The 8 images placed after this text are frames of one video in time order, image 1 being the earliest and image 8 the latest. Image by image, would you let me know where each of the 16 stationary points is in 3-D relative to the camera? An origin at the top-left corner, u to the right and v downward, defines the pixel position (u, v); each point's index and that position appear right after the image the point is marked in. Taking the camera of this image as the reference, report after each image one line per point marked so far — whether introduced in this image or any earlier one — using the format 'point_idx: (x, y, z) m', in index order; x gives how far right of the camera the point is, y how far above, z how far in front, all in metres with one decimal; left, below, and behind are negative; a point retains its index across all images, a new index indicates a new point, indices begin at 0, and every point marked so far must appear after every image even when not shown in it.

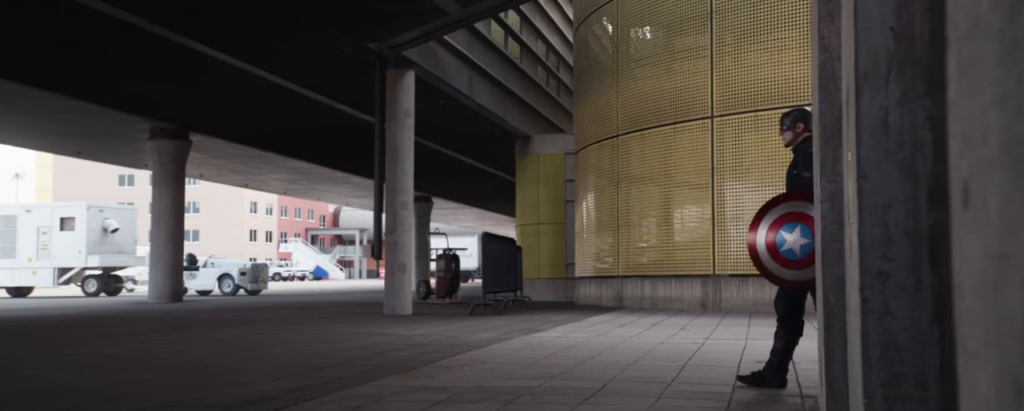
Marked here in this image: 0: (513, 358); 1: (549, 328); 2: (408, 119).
0: (0.0, -1.8, +8.9) m
1: (+0.6, -2.0, +12.7) m
2: (-2.3, +2.0, +17.3) m
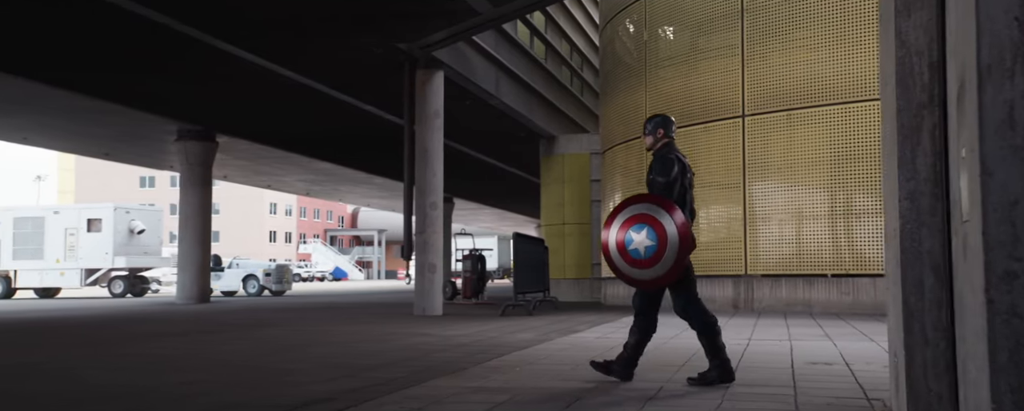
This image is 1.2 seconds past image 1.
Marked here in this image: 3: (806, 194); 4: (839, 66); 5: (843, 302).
0: (+0.6, -1.8, +8.9) m
1: (+1.2, -2.0, +12.6) m
2: (-1.7, +2.0, +17.3) m
3: (+6.5, +0.2, +16.8) m
4: (+7.1, +3.0, +16.6) m
5: (+7.1, -2.1, +16.2) m
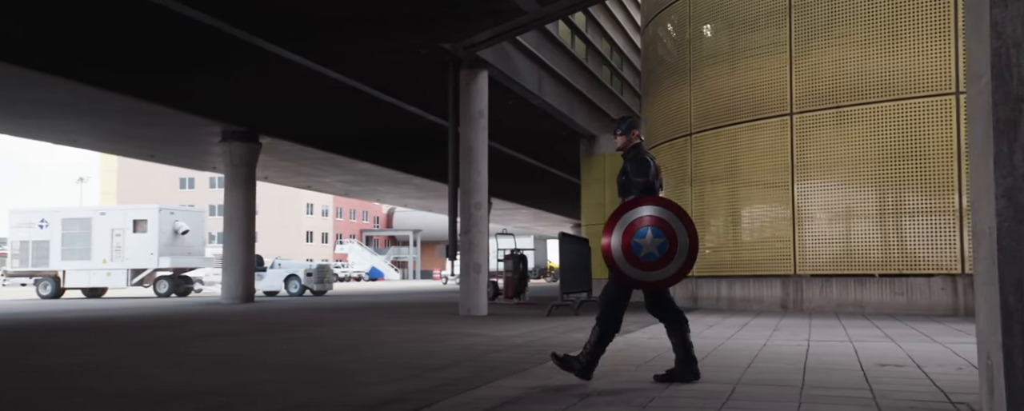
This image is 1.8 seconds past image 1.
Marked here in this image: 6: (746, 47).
0: (+1.3, -1.8, +8.8) m
1: (+2.1, -2.0, +12.5) m
2: (-0.7, +2.0, +17.2) m
3: (+7.4, +0.3, +16.5) m
4: (+8.0, +3.1, +16.3) m
5: (+8.0, -2.0, +15.9) m
6: (+5.6, +3.8, +18.3) m
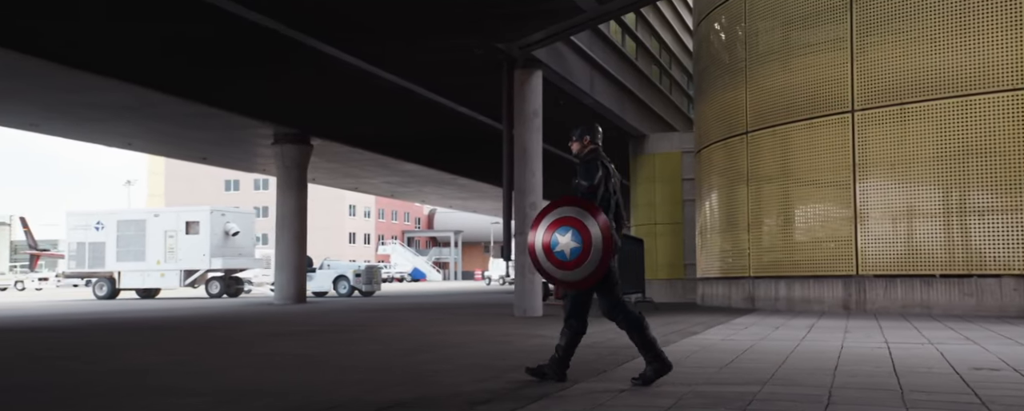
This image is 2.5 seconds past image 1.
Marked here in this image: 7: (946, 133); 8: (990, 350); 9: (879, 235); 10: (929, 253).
0: (+2.1, -1.8, +8.6) m
1: (+3.1, -2.0, +12.3) m
2: (+0.6, +2.0, +17.2) m
3: (+8.6, +0.3, +16.1) m
4: (+9.2, +3.1, +15.8) m
5: (+9.2, -2.0, +15.4) m
6: (+6.9, +3.8, +17.9) m
7: (+9.0, +1.5, +15.8) m
8: (+5.9, -1.8, +9.4) m
9: (+7.9, -0.7, +16.5) m
10: (+8.7, -1.0, +15.9) m
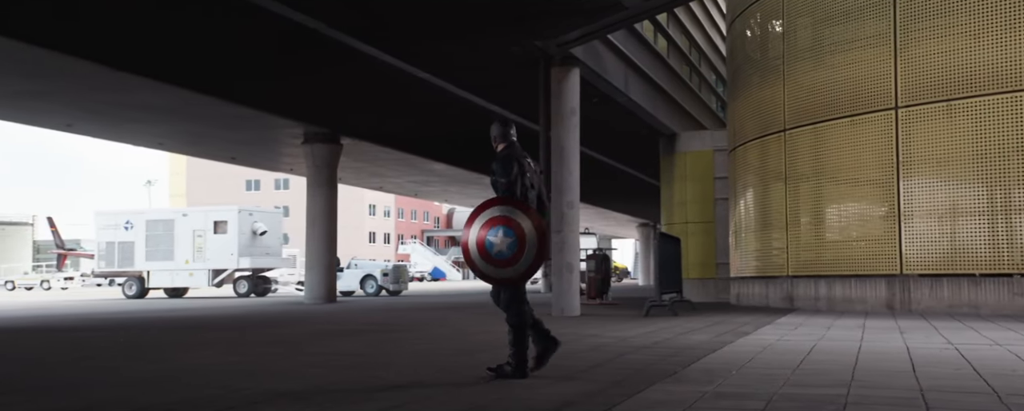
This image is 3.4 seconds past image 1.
0: (+2.9, -1.7, +8.5) m
1: (+3.9, -2.0, +12.1) m
2: (+1.4, +2.0, +17.0) m
3: (+9.4, +0.3, +15.9) m
4: (+10.0, +3.1, +15.6) m
5: (+10.0, -2.0, +15.2) m
6: (+7.7, +3.9, +17.7) m
7: (+9.8, +1.5, +15.6) m
8: (+6.6, -1.7, +9.2) m
9: (+8.7, -0.6, +16.3) m
10: (+9.5, -1.0, +15.7) m
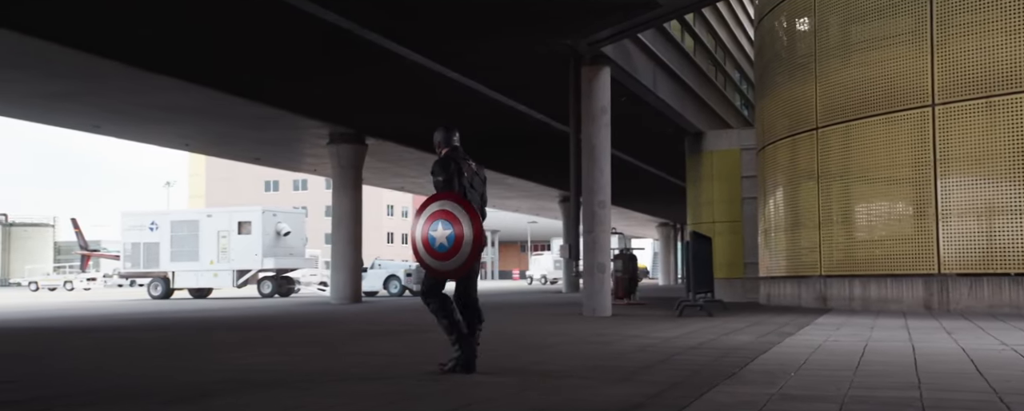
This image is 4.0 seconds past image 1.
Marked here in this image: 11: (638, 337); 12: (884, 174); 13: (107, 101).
0: (+3.4, -1.7, +8.3) m
1: (+4.5, -2.0, +12.0) m
2: (+2.1, +2.0, +16.9) m
3: (+10.1, +0.4, +15.6) m
4: (+10.7, +3.2, +15.3) m
5: (+10.7, -1.9, +14.9) m
6: (+8.4, +3.9, +17.5) m
7: (+10.5, +1.6, +15.4) m
8: (+7.2, -1.7, +9.0) m
9: (+9.4, -0.6, +16.1) m
10: (+10.2, -0.9, +15.4) m
11: (+1.8, -1.9, +11.0) m
12: (+8.5, +0.7, +17.2) m
13: (-10.5, +2.7, +19.7) m
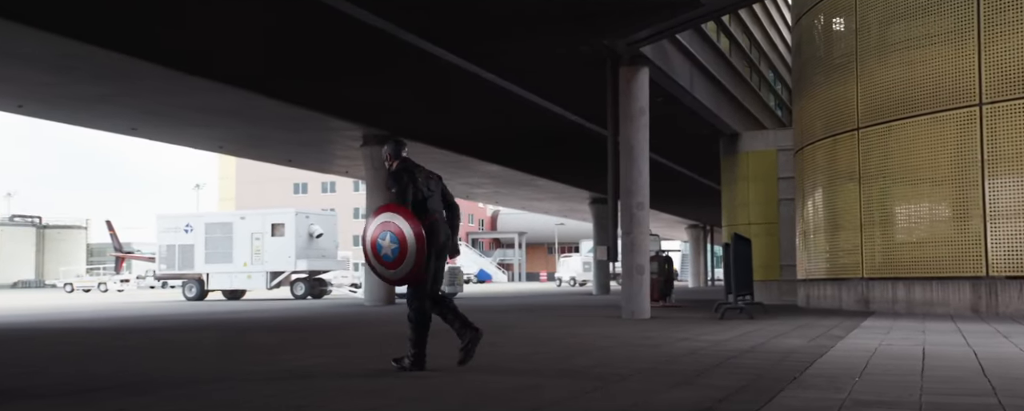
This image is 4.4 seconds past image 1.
0: (+4.0, -1.7, +8.2) m
1: (+5.2, -2.0, +11.8) m
2: (+2.9, +2.0, +16.8) m
3: (+10.9, +0.3, +15.3) m
4: (+11.4, +3.1, +15.0) m
5: (+11.5, -1.9, +14.6) m
6: (+9.3, +3.9, +17.2) m
7: (+11.3, +1.6, +15.0) m
8: (+7.8, -1.7, +8.7) m
9: (+10.2, -0.6, +15.8) m
10: (+11.0, -0.9, +15.1) m
11: (+2.5, -1.9, +10.9) m
12: (+9.4, +0.7, +16.9) m
13: (-9.6, +2.6, +19.9) m
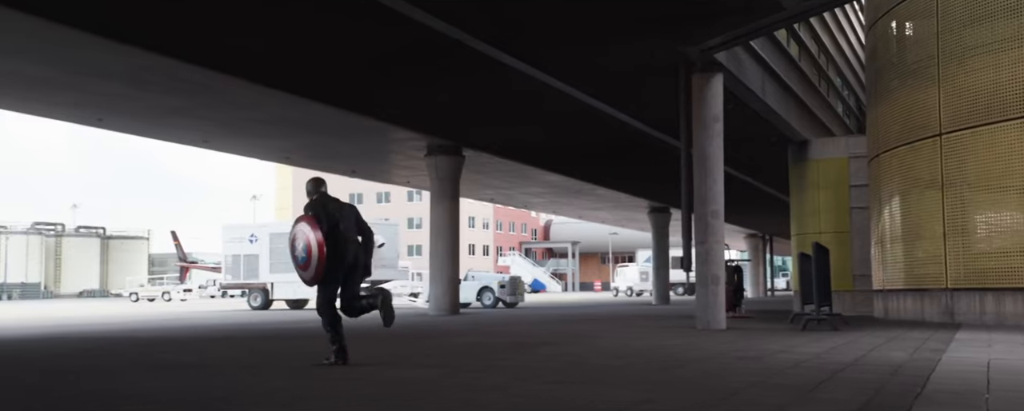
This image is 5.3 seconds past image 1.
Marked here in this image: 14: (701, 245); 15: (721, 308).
0: (+5.1, -1.8, +7.8) m
1: (+6.5, -2.1, +11.3) m
2: (+4.5, +1.8, +16.5) m
3: (+12.4, +0.2, +14.5) m
4: (+12.9, +3.0, +14.2) m
5: (+12.9, -2.1, +13.8) m
6: (+10.8, +3.7, +16.6) m
7: (+12.7, +1.4, +14.2) m
8: (+8.9, -1.8, +8.1) m
9: (+11.7, -0.8, +15.1) m
10: (+12.4, -1.1, +14.3) m
11: (+3.7, -2.0, +10.6) m
12: (+10.9, +0.5, +16.2) m
13: (-7.8, +2.4, +20.3) m
14: (+4.1, -0.9, +16.5) m
15: (+4.5, -2.2, +16.2) m
